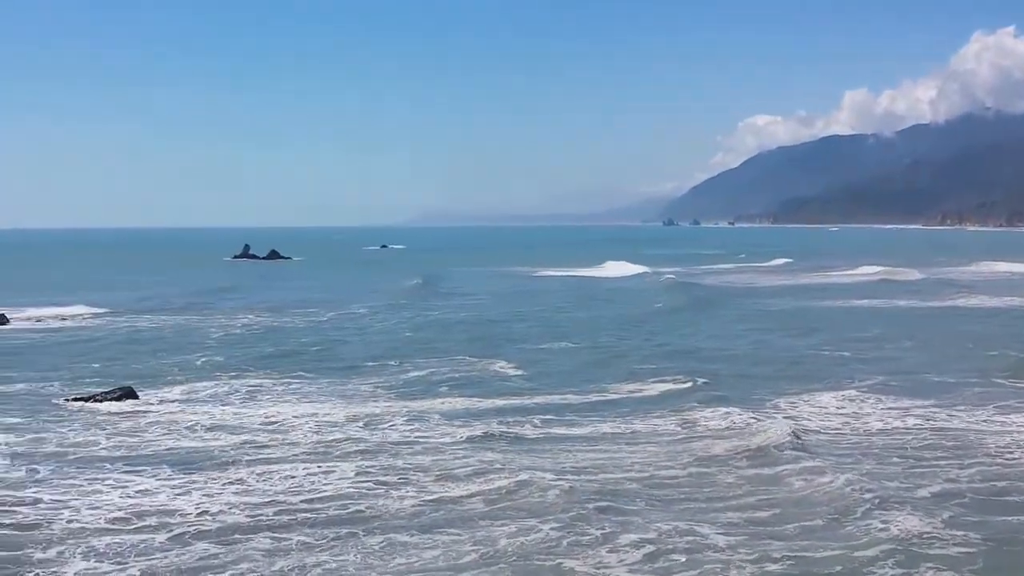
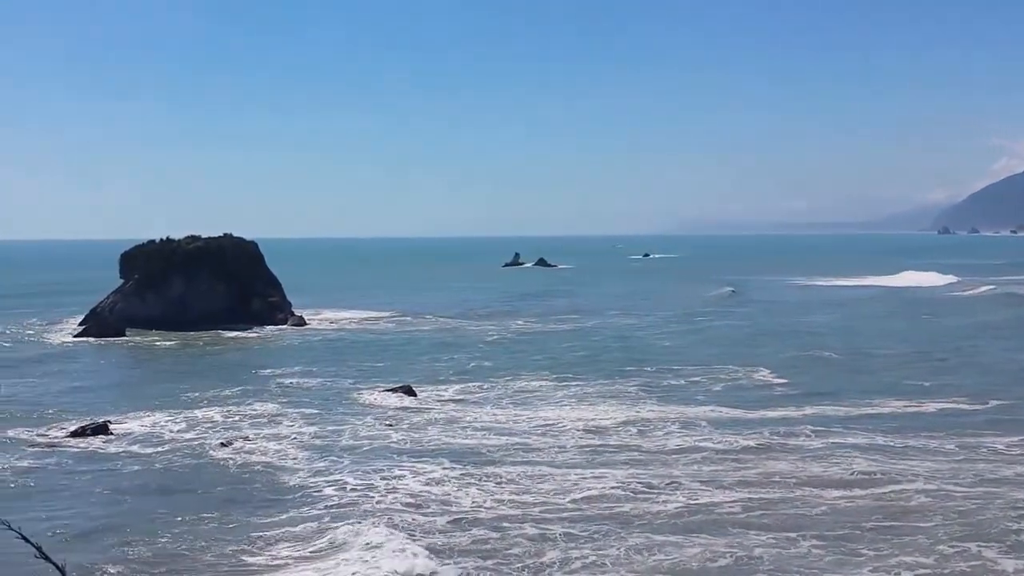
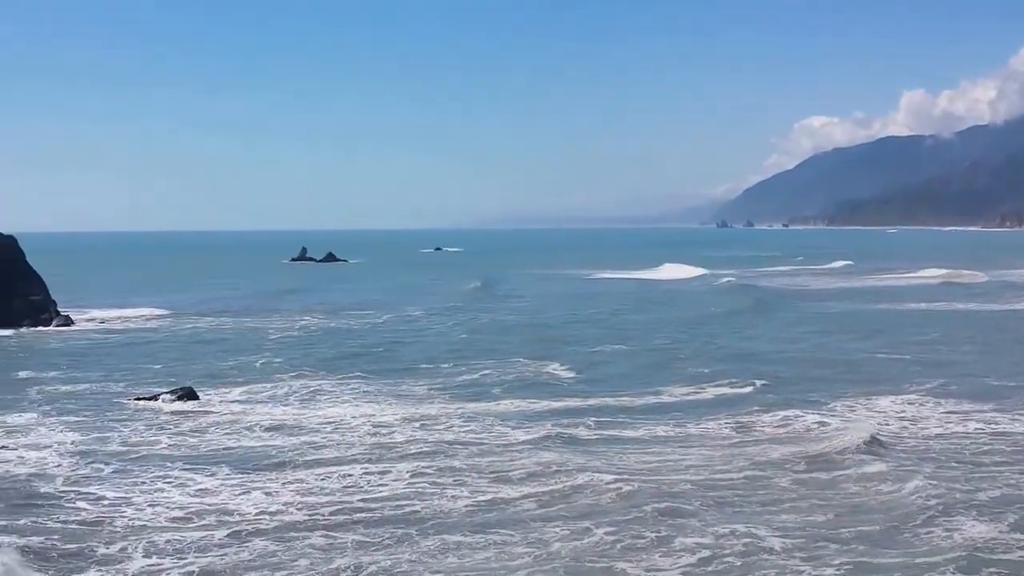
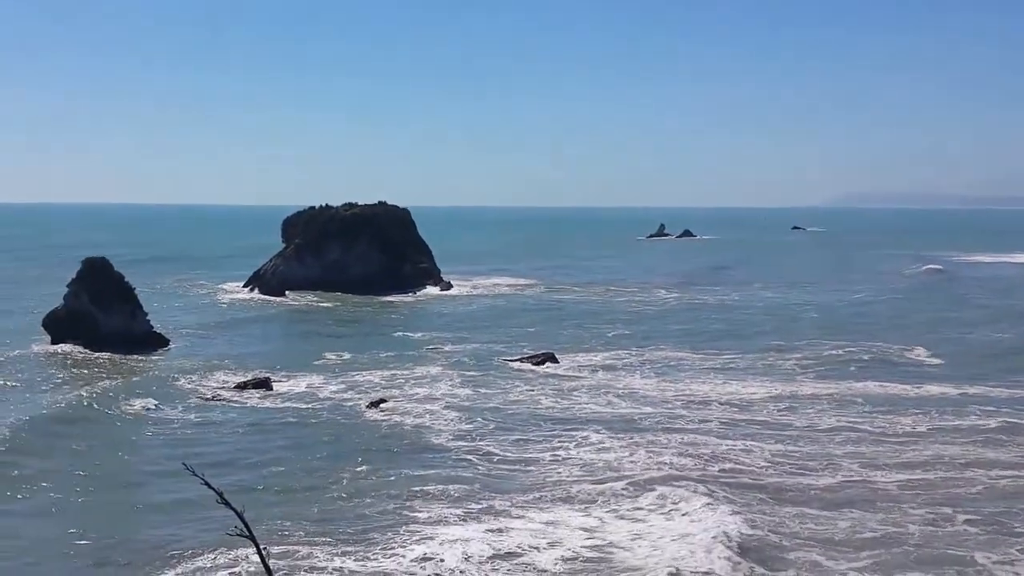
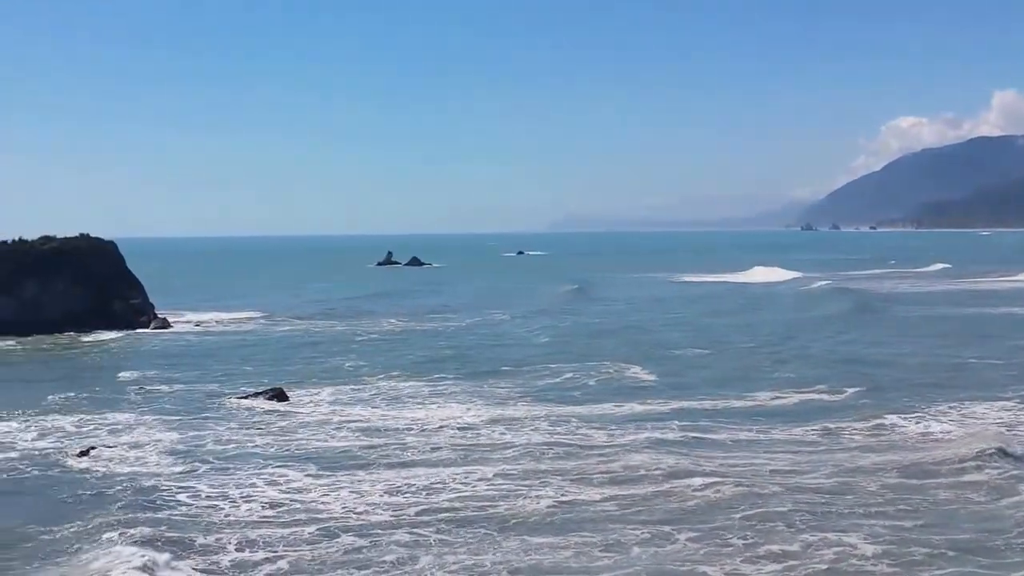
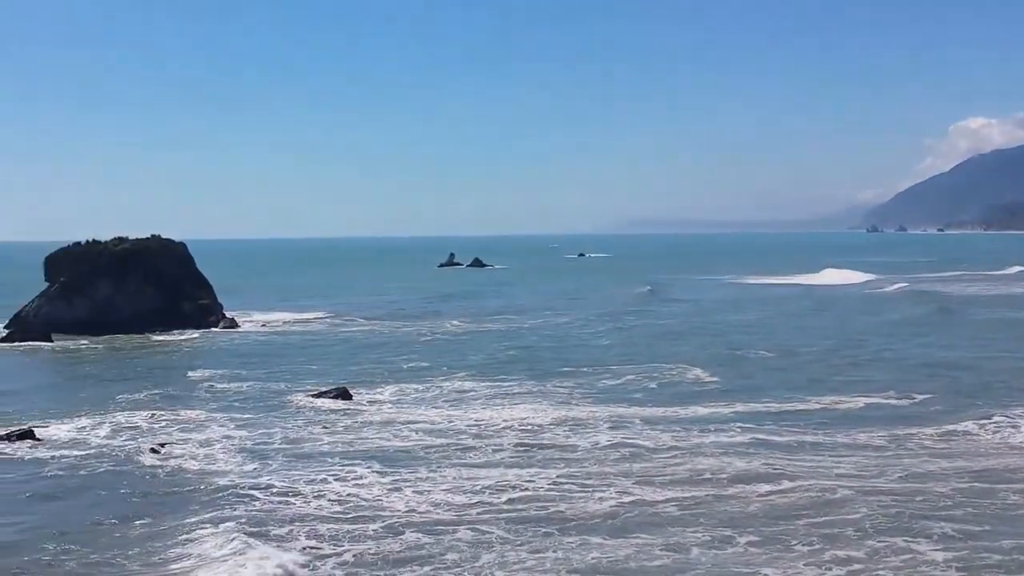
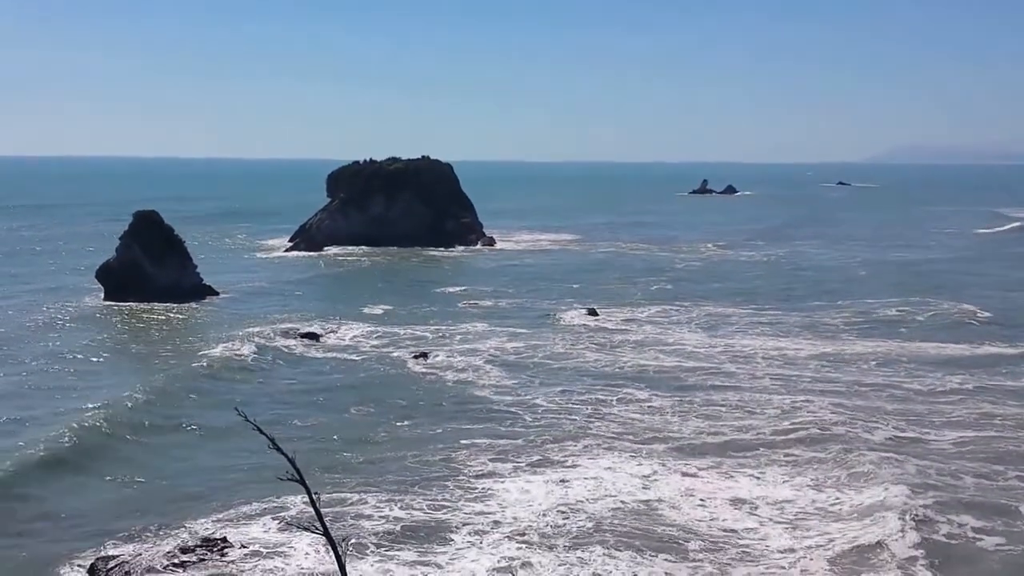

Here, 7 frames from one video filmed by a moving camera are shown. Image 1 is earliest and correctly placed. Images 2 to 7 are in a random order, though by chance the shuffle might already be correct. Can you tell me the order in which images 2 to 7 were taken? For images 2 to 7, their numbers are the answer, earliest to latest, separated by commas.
3, 5, 6, 2, 4, 7
